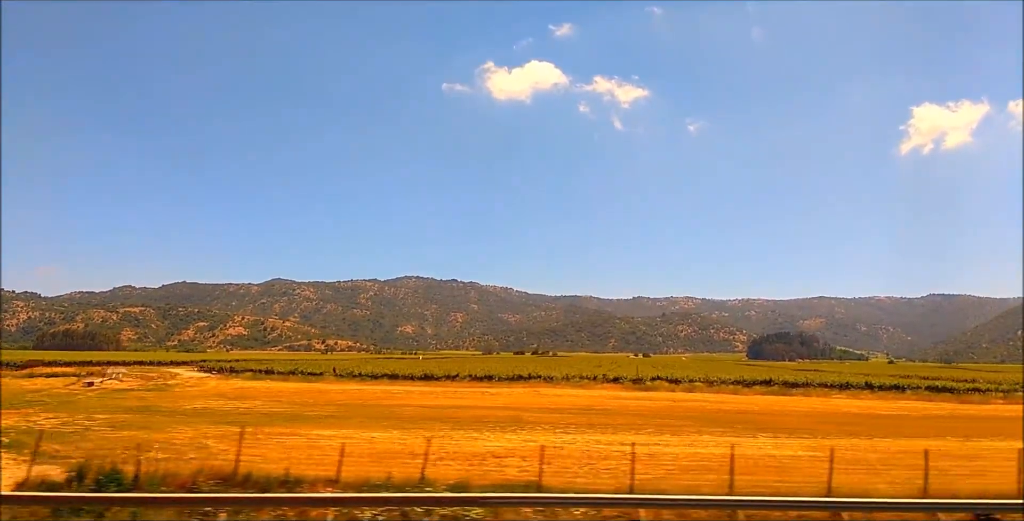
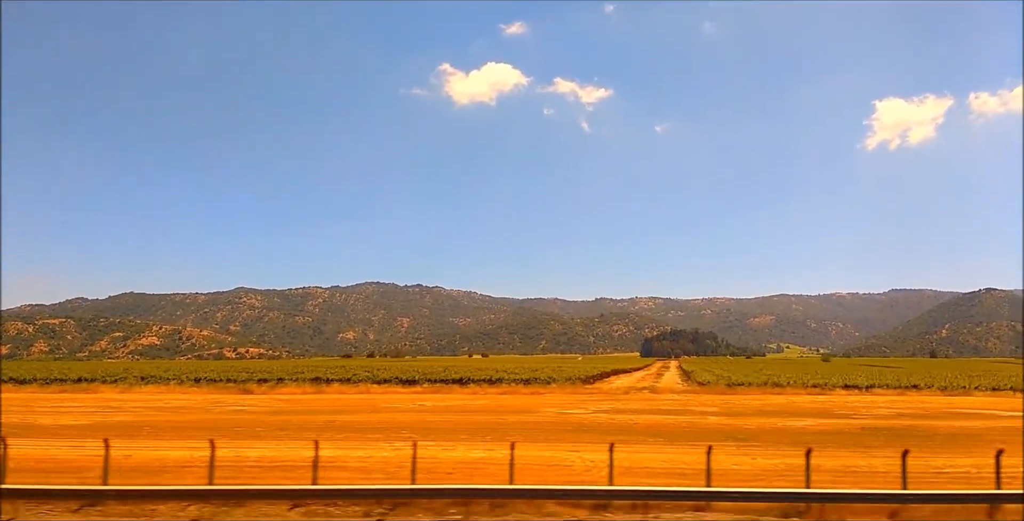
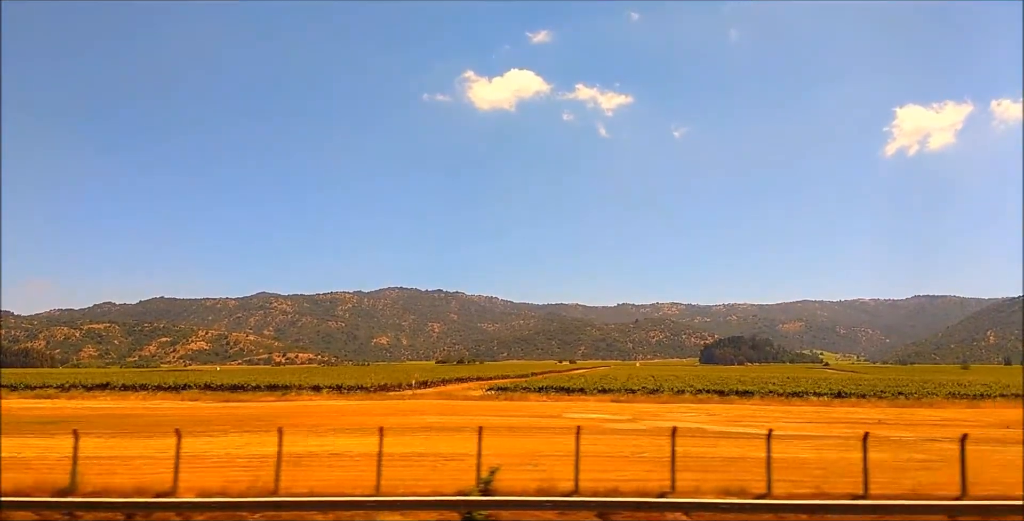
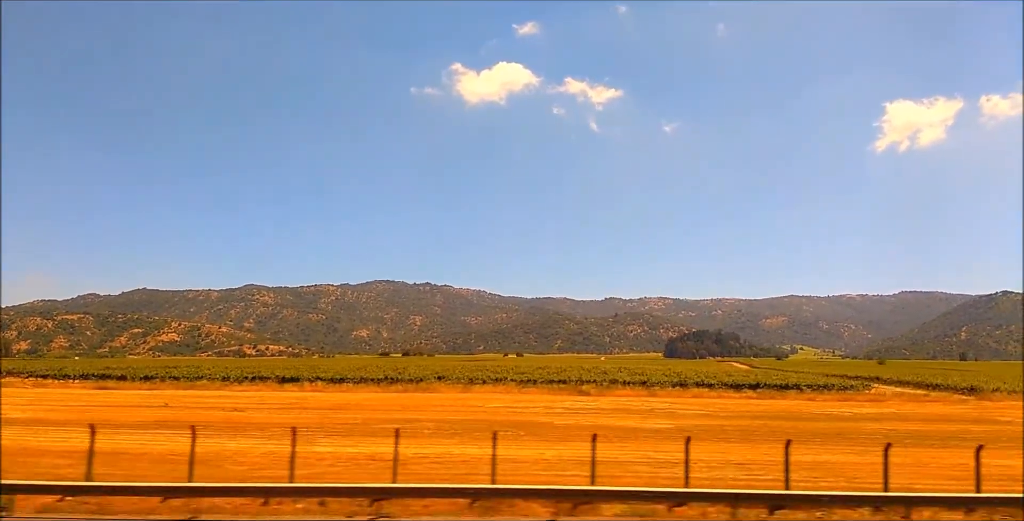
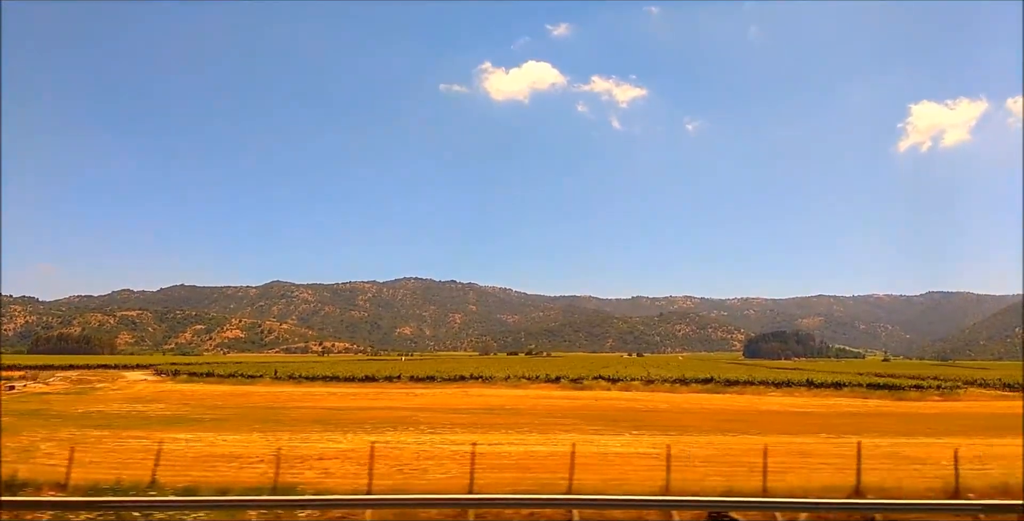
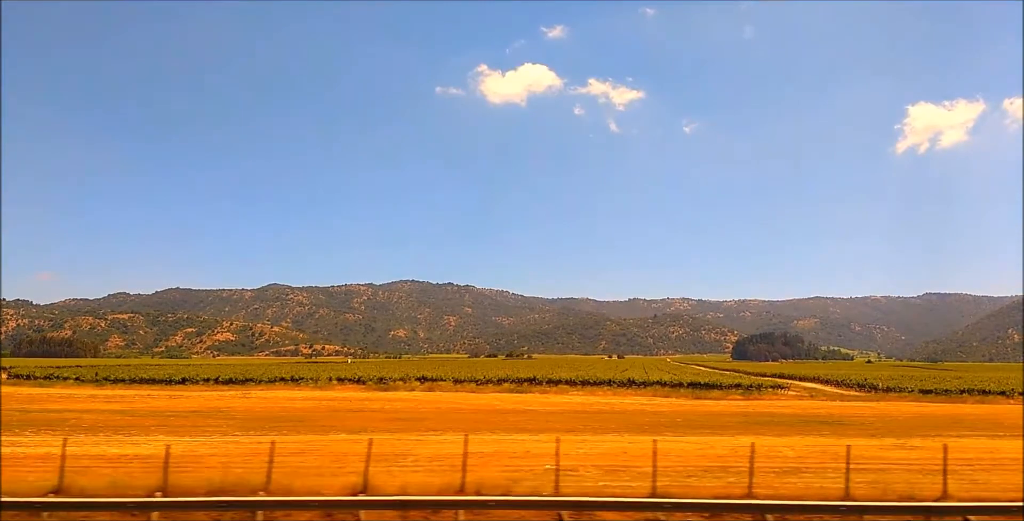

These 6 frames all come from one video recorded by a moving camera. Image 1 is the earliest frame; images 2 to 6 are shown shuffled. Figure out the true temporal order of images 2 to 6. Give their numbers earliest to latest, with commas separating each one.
5, 6, 3, 4, 2
